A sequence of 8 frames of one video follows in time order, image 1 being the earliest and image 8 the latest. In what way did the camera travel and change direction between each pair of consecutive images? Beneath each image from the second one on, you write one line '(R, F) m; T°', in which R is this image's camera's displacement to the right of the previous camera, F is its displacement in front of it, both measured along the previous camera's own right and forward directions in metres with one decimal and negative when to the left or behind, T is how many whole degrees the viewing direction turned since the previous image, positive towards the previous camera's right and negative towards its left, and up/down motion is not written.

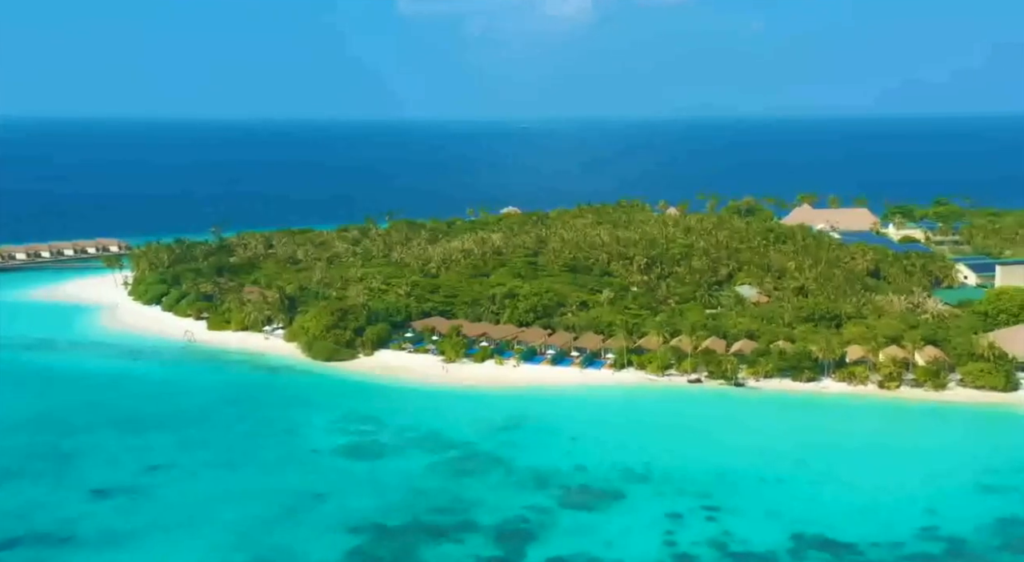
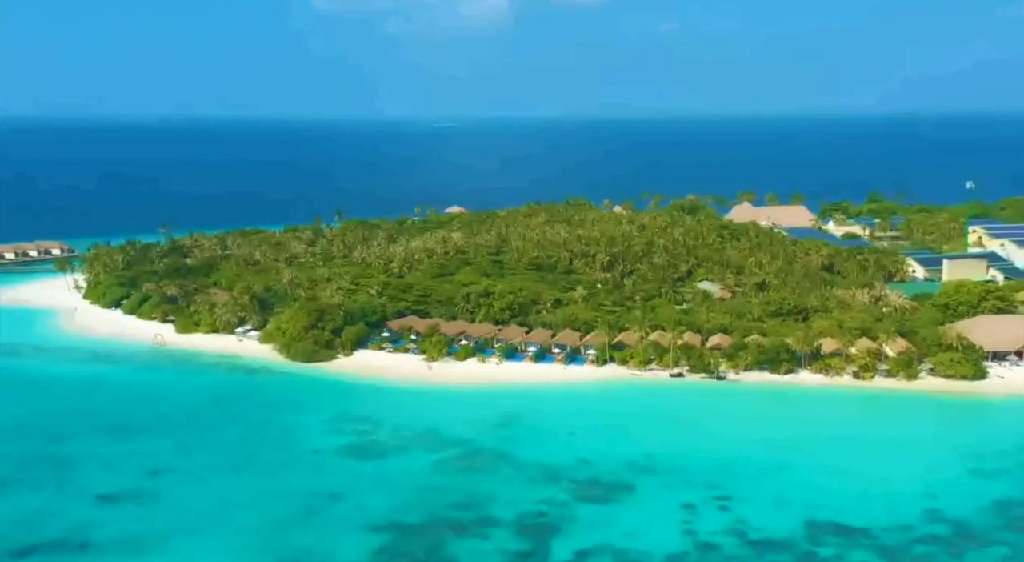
(-2.0, -0.1) m; +4°
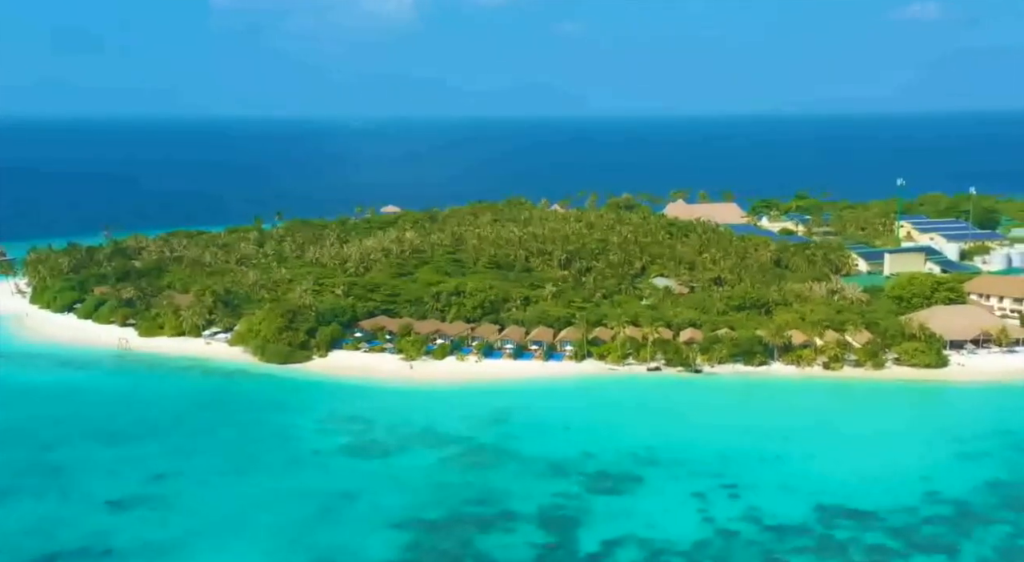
(-2.2, -0.1) m; +4°
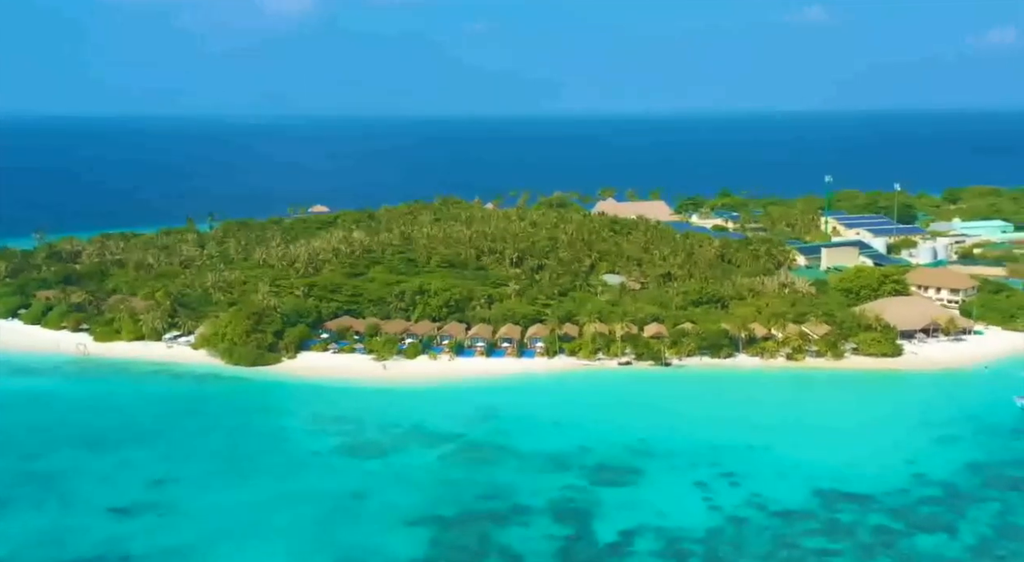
(-2.2, -0.2) m; +5°
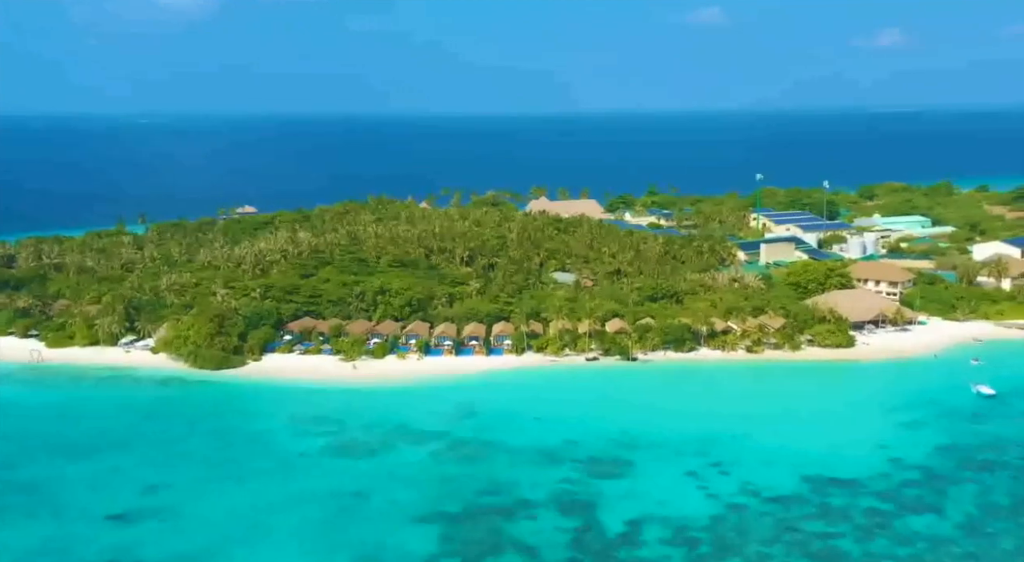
(-1.9, -0.2) m; +5°
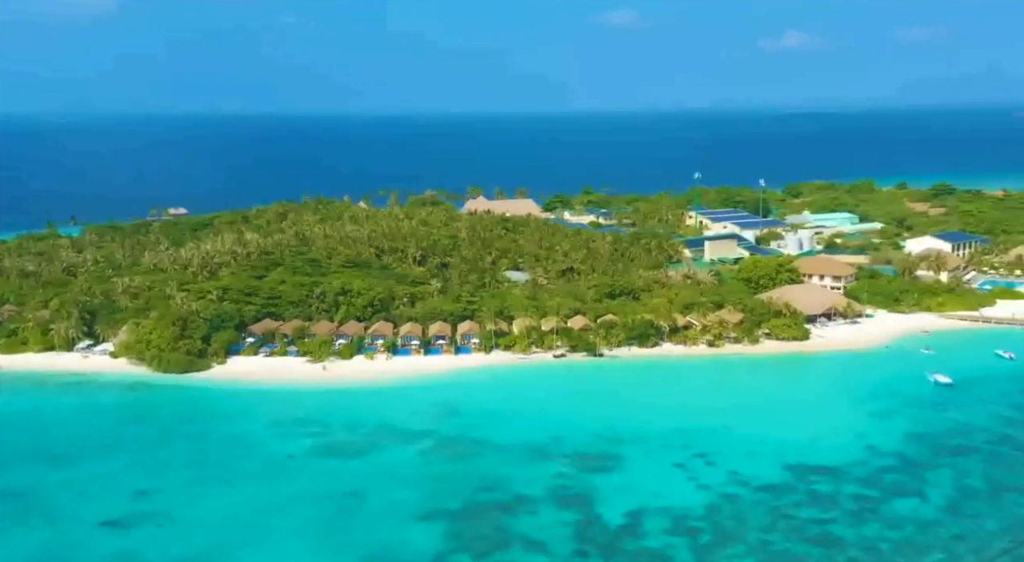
(-1.7, -0.2) m; +4°
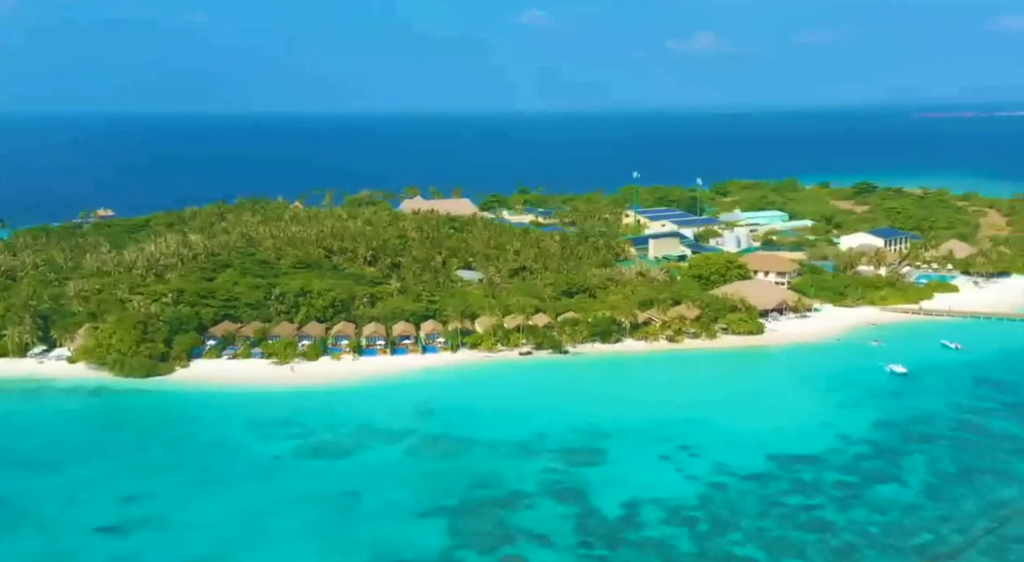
(-1.6, -0.2) m; +4°
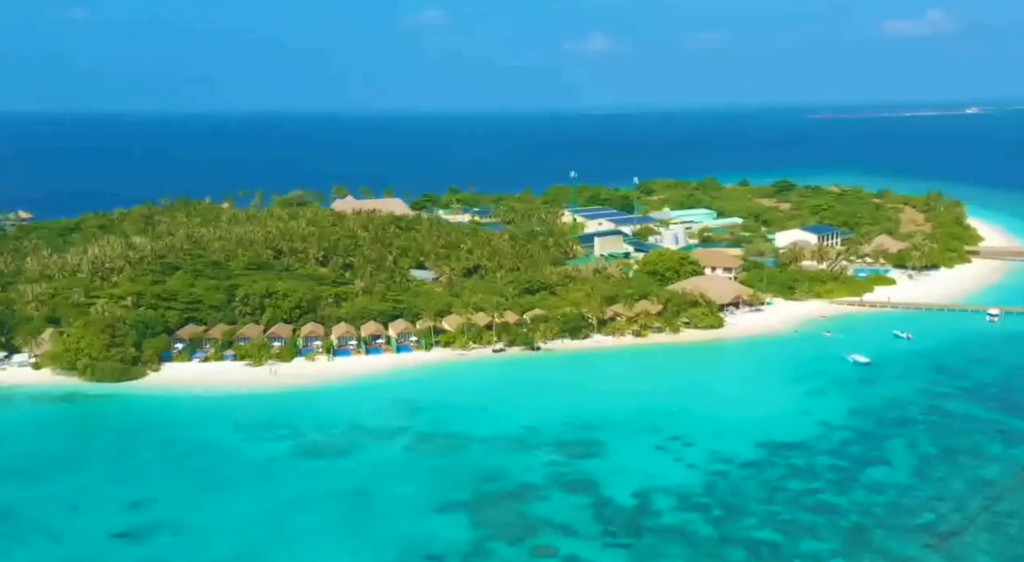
(-2.2, -0.3) m; +5°
